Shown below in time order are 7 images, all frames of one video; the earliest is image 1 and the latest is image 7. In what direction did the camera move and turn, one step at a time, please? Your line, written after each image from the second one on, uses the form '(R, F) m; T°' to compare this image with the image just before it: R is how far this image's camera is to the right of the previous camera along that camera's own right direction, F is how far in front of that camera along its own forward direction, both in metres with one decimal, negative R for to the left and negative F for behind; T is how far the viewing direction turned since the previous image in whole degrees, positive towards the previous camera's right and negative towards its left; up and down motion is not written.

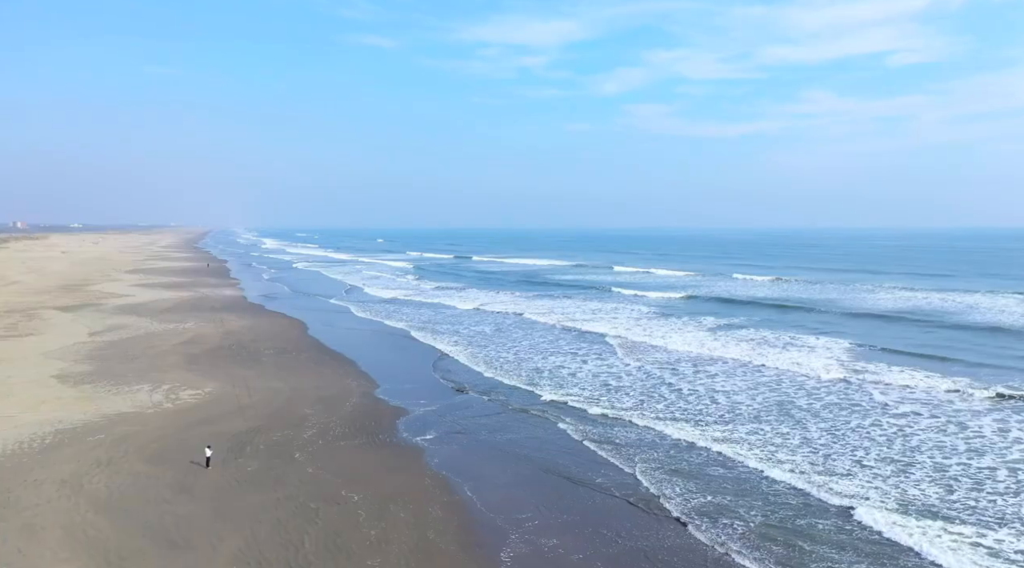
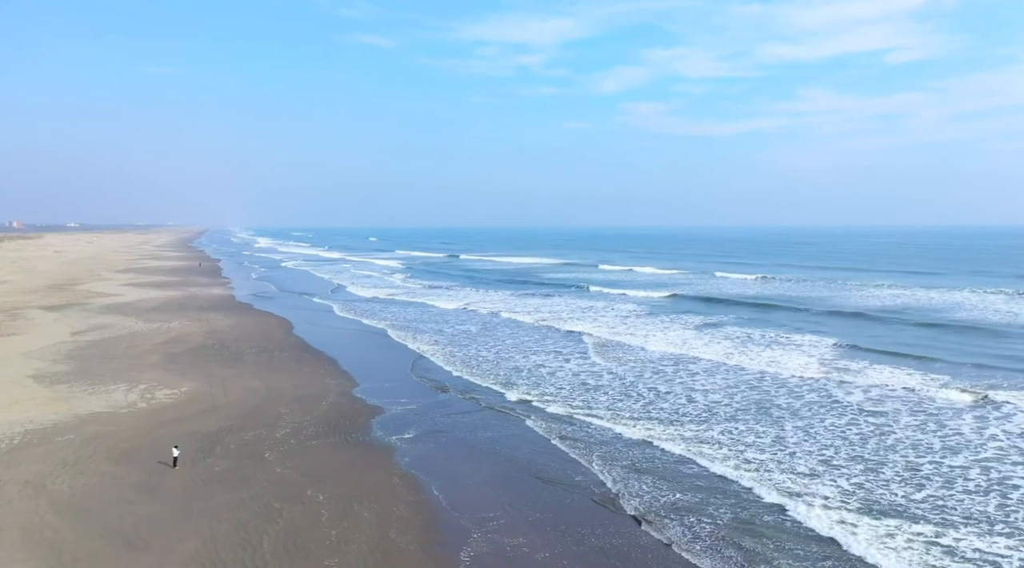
(+0.4, 0.0) m; 0°
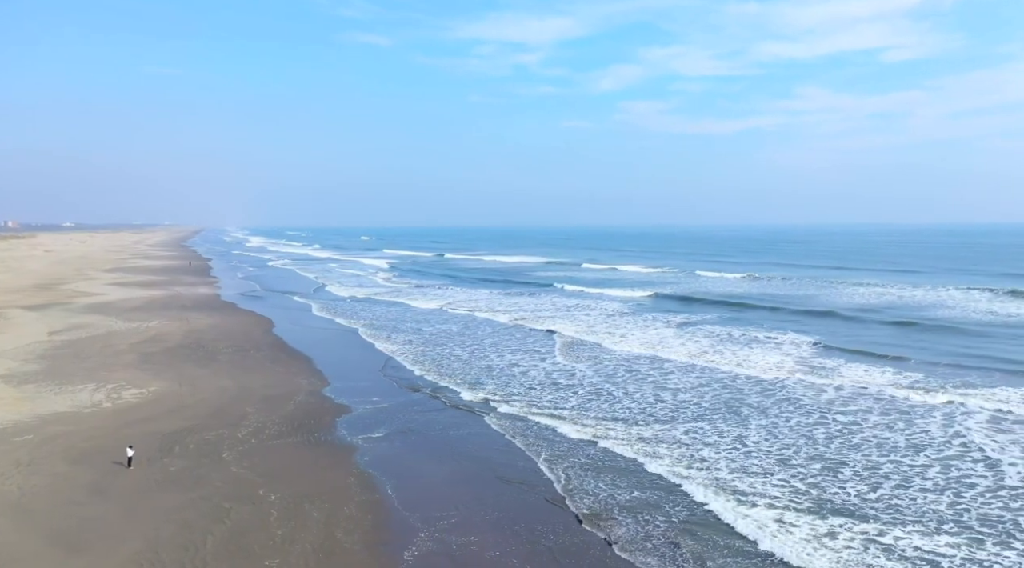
(+0.6, 0.0) m; 0°
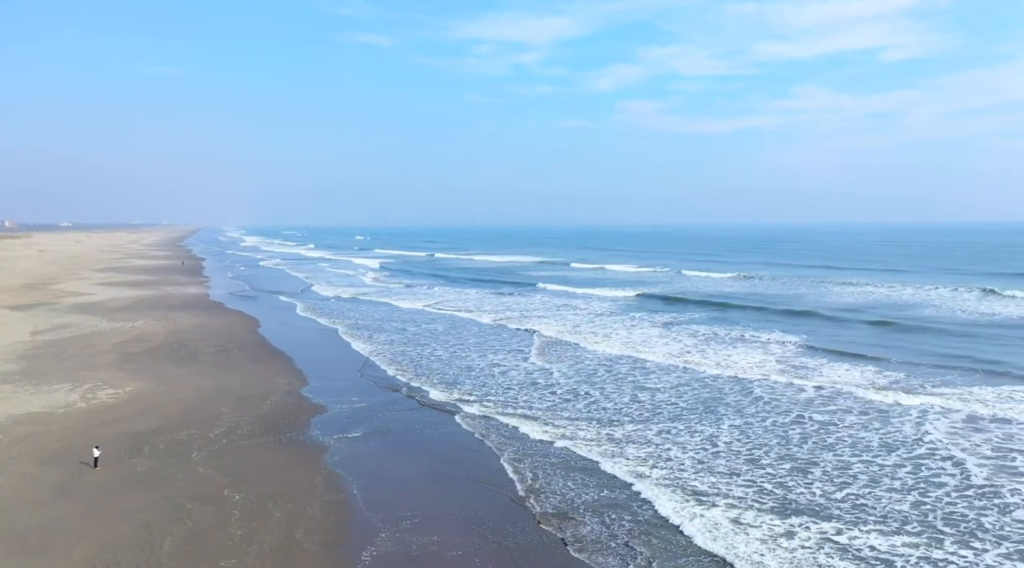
(+0.4, 0.0) m; 0°
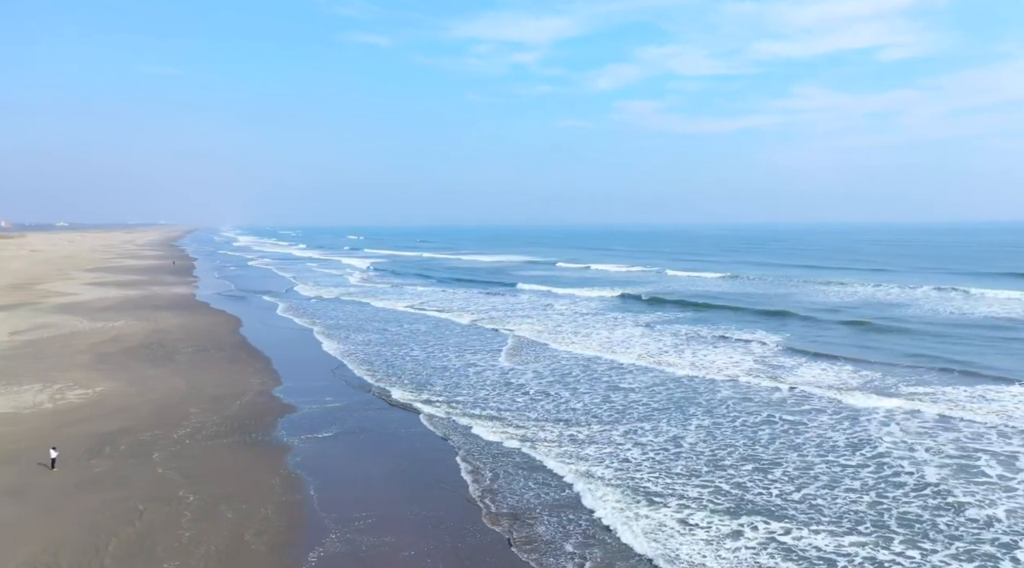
(+0.5, 0.0) m; 0°
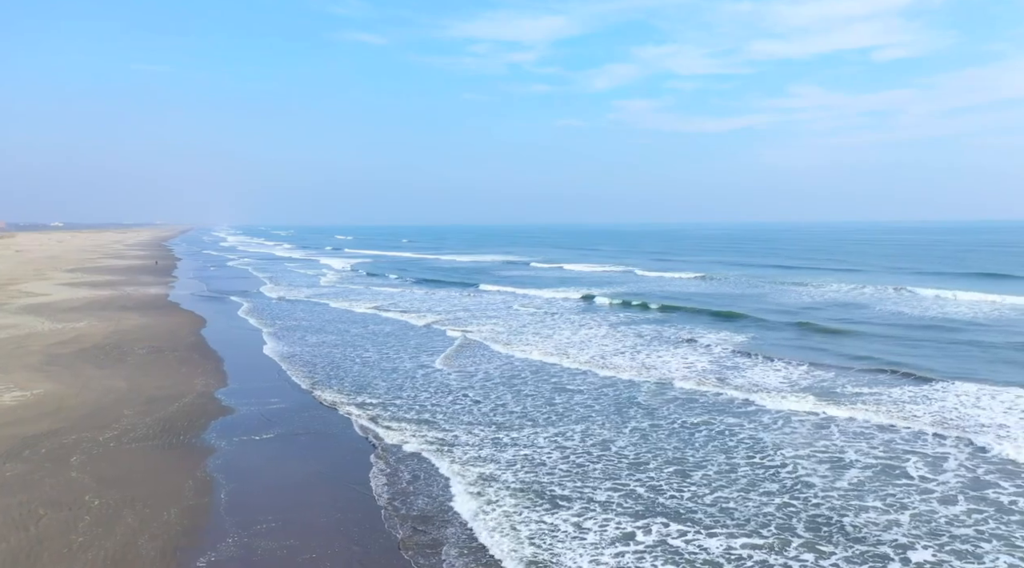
(+1.1, +0.1) m; 0°
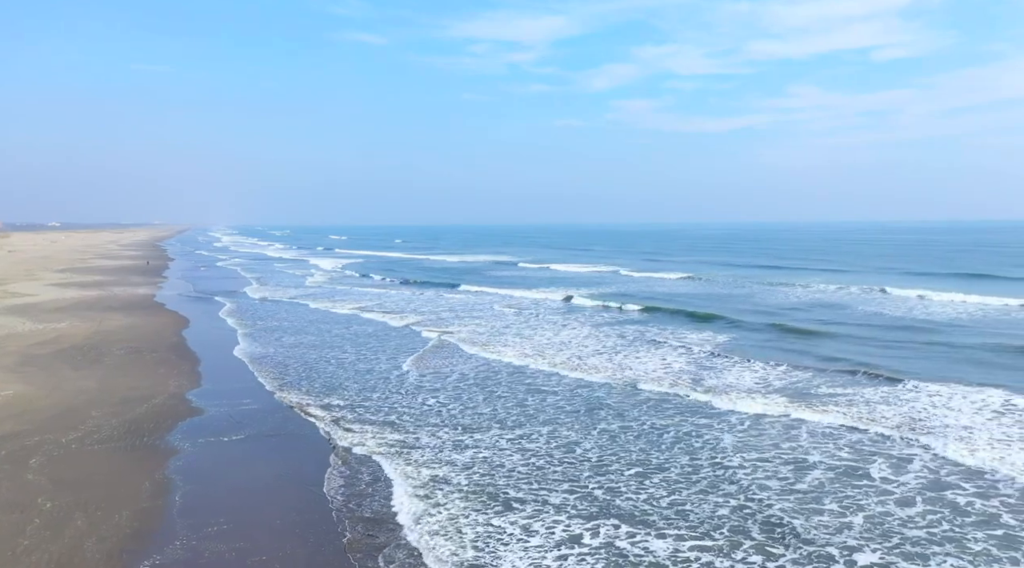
(+0.5, 0.0) m; 0°
